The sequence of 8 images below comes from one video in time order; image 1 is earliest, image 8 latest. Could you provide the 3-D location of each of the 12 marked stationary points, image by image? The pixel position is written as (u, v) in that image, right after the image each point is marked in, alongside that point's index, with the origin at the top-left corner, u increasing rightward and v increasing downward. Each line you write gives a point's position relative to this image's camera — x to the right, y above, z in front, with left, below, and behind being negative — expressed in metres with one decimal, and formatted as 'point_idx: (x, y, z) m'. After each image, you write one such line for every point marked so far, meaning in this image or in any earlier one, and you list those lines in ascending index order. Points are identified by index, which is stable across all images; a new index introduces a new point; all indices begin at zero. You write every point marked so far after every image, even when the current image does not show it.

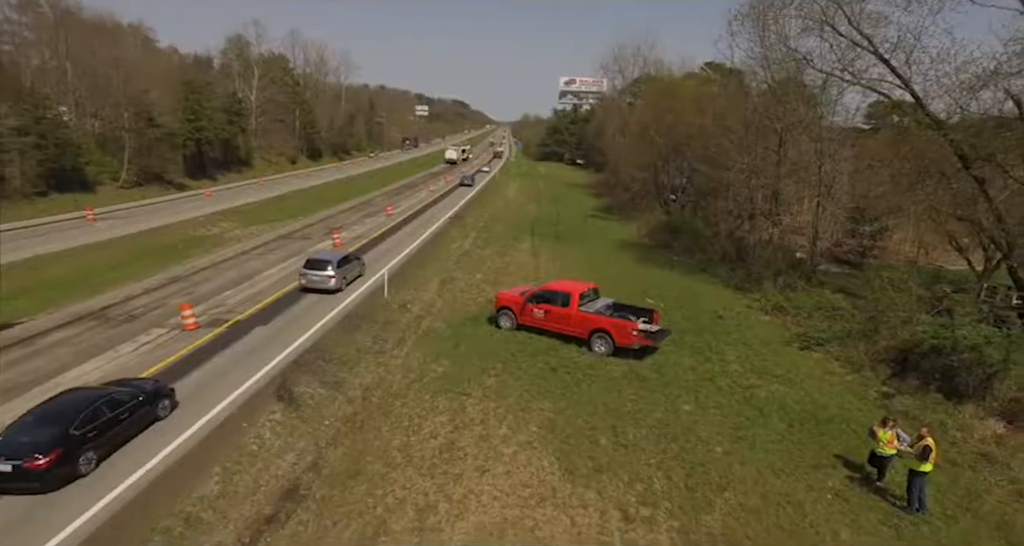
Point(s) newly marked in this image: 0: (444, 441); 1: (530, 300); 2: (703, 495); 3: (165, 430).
0: (-1.5, -3.6, +11.9) m
1: (+0.6, -0.8, +16.8) m
2: (+3.4, -3.9, +9.6) m
3: (-8.8, -4.0, +13.5) m
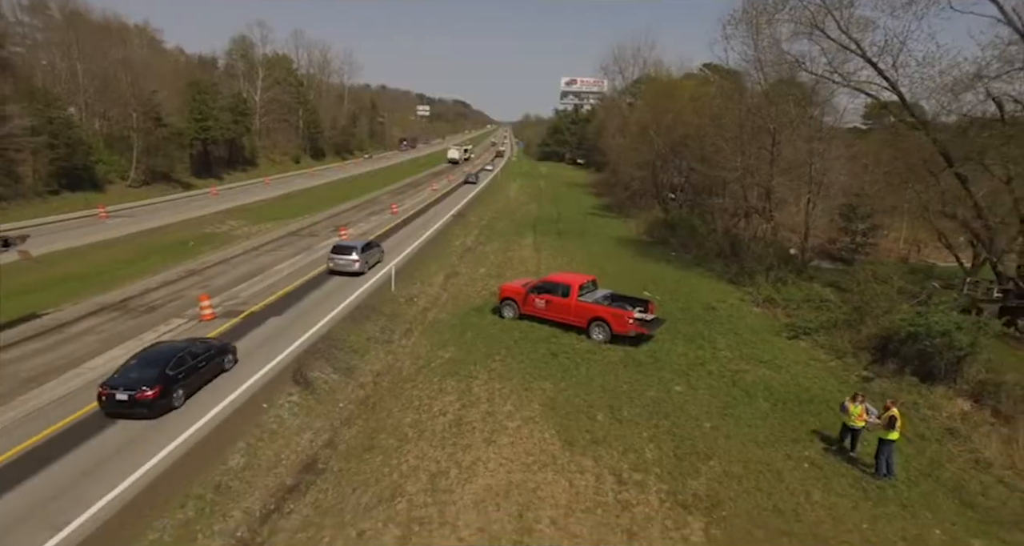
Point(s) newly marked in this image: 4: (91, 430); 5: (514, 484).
0: (-1.4, -3.4, +12.9) m
1: (+0.7, -0.5, +17.8) m
2: (+3.5, -3.7, +10.6) m
3: (-8.7, -3.7, +14.5) m
4: (-10.6, -4.2, +12.6) m
5: (+0.1, -3.8, +9.8) m
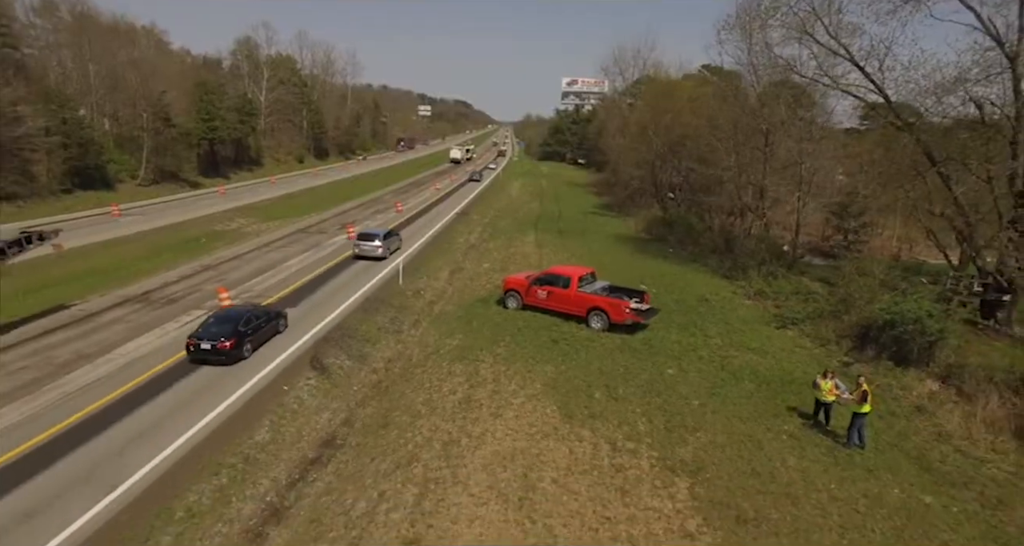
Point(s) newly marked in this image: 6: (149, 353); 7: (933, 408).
0: (-1.3, -3.1, +14.0) m
1: (+0.8, -0.3, +18.9) m
2: (+3.6, -3.4, +11.6) m
3: (-8.6, -3.5, +15.6) m
4: (-10.5, -3.9, +13.7) m
5: (+0.2, -3.6, +10.9) m
6: (-12.1, -2.7, +18.0) m
7: (+10.1, -3.2, +12.9) m
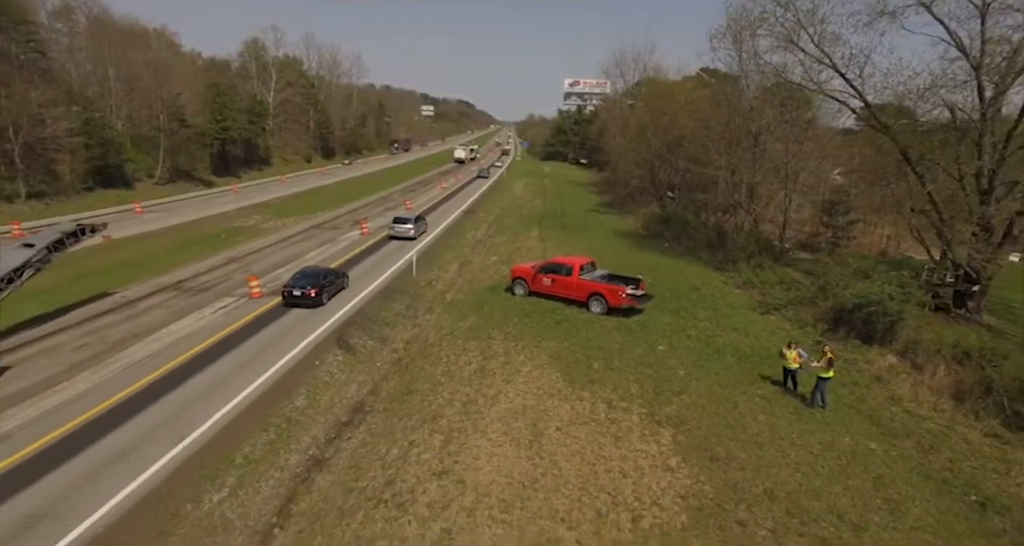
0: (-1.0, -2.7, +15.8) m
1: (+1.1, +0.1, +20.7) m
2: (+3.9, -3.0, +13.5) m
3: (-8.4, -3.1, +17.5) m
4: (-10.2, -3.5, +15.6) m
5: (+0.4, -3.2, +12.7) m
6: (-11.9, -2.2, +19.9) m
7: (+10.3, -2.8, +14.7) m
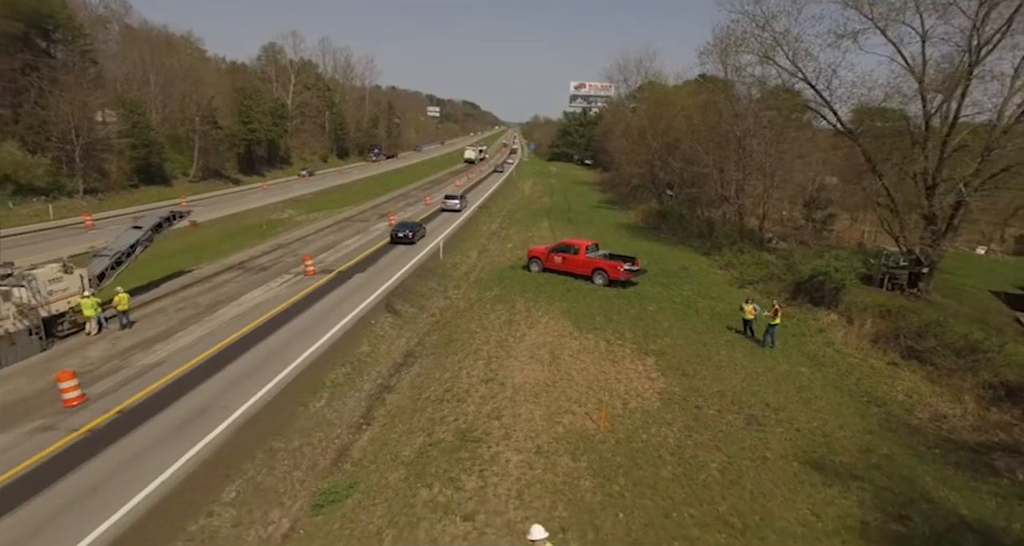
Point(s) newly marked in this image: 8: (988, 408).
0: (-0.3, -1.8, +20.0) m
1: (+1.9, +1.0, +24.9) m
2: (+4.6, -2.1, +17.6) m
3: (-7.6, -2.1, +21.7) m
4: (-9.5, -2.5, +19.9) m
5: (+1.1, -2.2, +16.9) m
6: (-11.1, -1.2, +24.2) m
7: (+11.1, -1.9, +18.8) m
8: (+12.0, -3.4, +13.6) m
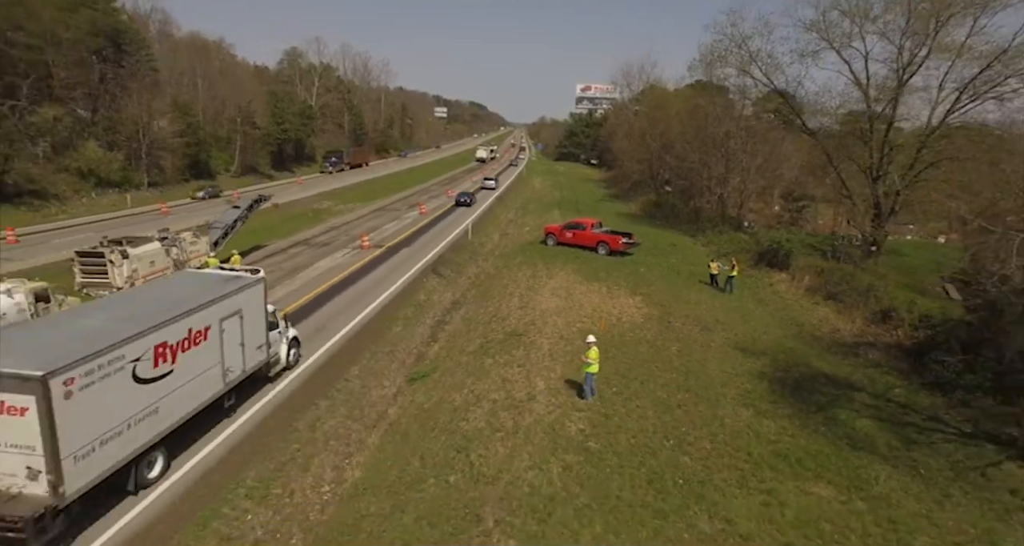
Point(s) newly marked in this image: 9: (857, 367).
0: (+0.8, -0.2, +26.0) m
1: (+3.0, +2.6, +30.9) m
2: (+5.7, -0.6, +23.6) m
3: (-6.5, -0.5, +27.8) m
4: (-8.4, -0.9, +26.0) m
5: (+2.2, -0.7, +22.9) m
6: (-10.0, +0.4, +30.3) m
7: (+12.1, -0.4, +24.7) m
8: (+13.0, -1.9, +19.6) m
9: (+10.3, -2.8, +16.1) m
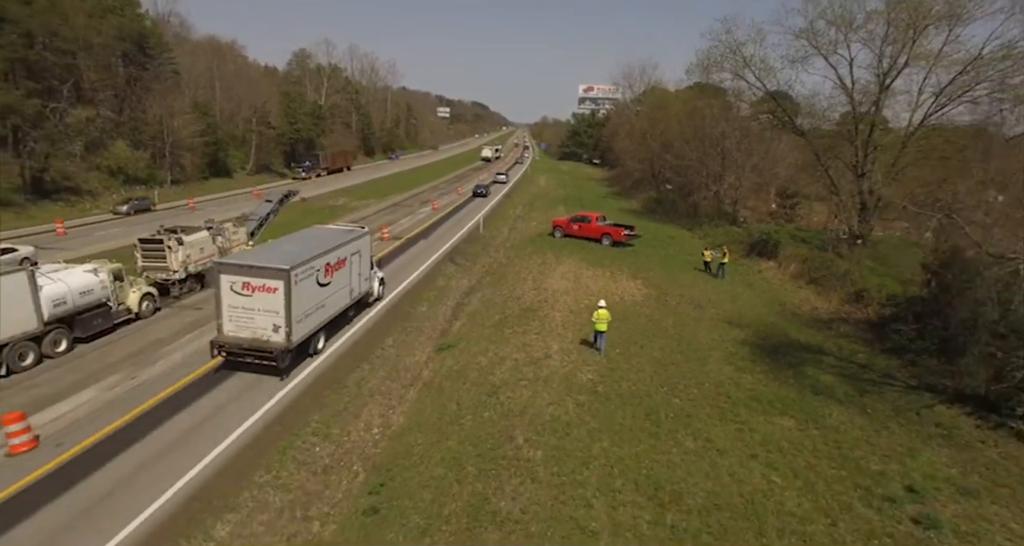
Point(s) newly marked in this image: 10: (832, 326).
0: (+1.4, +0.4, +28.5) m
1: (+3.6, +3.2, +33.4) m
2: (+6.2, 0.0, +26.1) m
3: (-5.9, +0.1, +30.3) m
4: (-7.8, -0.2, +28.5) m
5: (+2.8, 0.0, +25.4) m
6: (-9.4, +1.0, +32.8) m
7: (+12.7, +0.2, +27.2) m
8: (+13.6, -1.3, +22.0) m
9: (+10.9, -2.2, +18.5) m
10: (+11.6, -1.9, +19.6) m
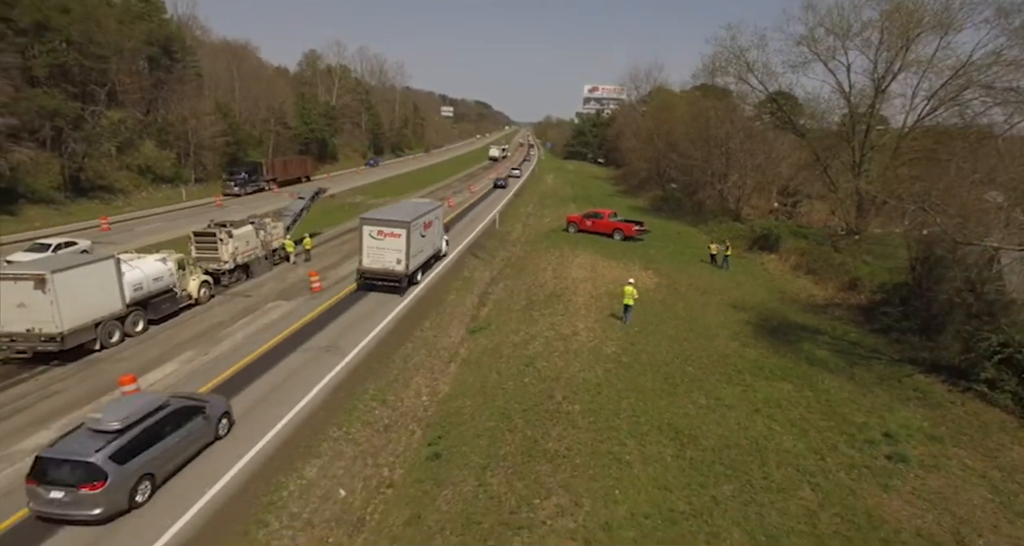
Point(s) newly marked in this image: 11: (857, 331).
0: (+2.5, +0.9, +30.6) m
1: (+4.7, +3.6, +35.4) m
2: (+7.3, +0.5, +28.2) m
3: (-4.8, +0.6, +32.4) m
4: (-6.7, +0.2, +30.6) m
5: (+3.8, +0.4, +27.5) m
6: (-8.3, +1.5, +34.9) m
7: (+13.8, +0.6, +29.2) m
8: (+14.7, -0.8, +24.1) m
9: (+11.9, -1.8, +20.6) m
10: (+12.6, -1.5, +21.6) m
11: (+12.3, -2.1, +19.2) m
